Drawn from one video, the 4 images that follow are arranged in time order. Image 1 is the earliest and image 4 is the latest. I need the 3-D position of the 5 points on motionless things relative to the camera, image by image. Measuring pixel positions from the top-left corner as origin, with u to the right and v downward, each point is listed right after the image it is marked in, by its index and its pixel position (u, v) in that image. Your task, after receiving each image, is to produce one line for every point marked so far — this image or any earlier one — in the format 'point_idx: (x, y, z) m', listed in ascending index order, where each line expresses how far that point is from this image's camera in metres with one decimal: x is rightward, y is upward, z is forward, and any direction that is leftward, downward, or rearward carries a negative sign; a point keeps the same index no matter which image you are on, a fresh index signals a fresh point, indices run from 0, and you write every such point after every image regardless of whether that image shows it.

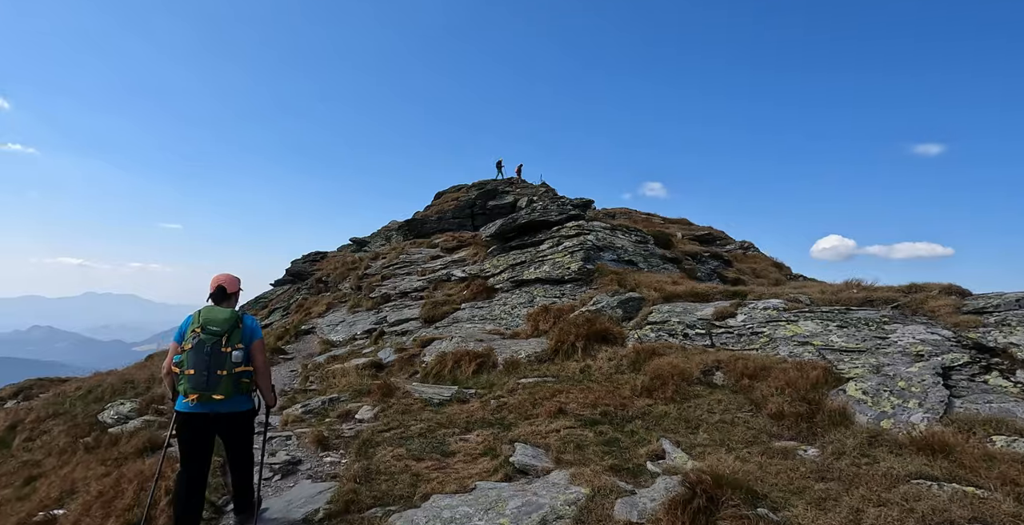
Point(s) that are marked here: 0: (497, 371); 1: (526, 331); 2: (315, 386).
0: (-0.4, -3.3, +16.6) m
1: (+0.5, -2.5, +19.6) m
2: (-7.1, -4.5, +19.8) m
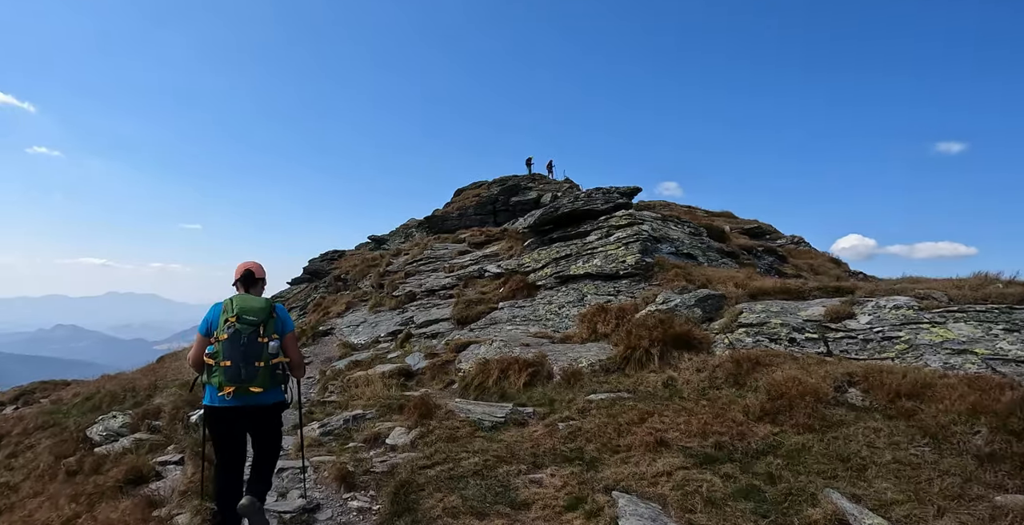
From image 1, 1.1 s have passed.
0: (+1.1, -3.0, +13.6) m
1: (+2.1, -2.2, +16.7) m
2: (-5.5, -4.2, +17.0) m
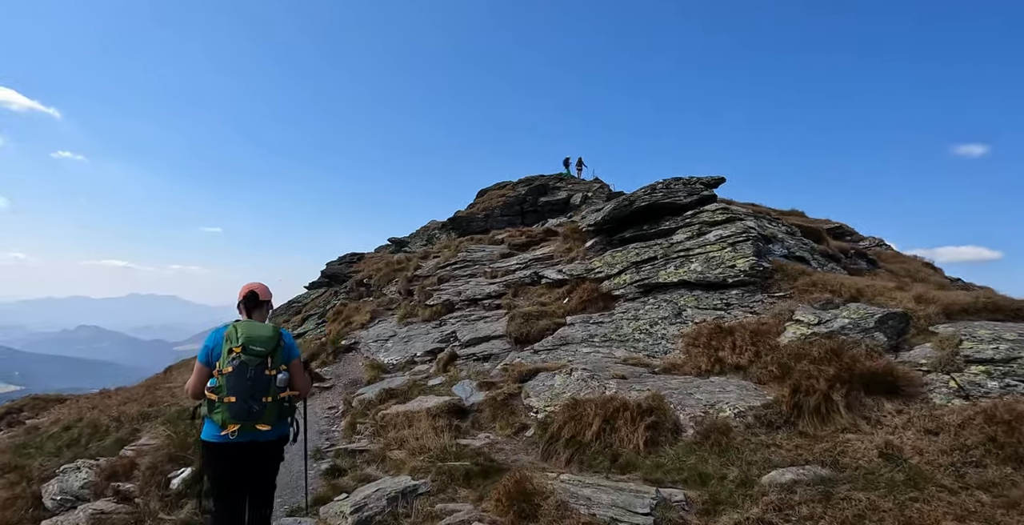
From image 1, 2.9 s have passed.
0: (+3.1, -3.1, +9.3) m
1: (+4.2, -2.3, +12.4) m
2: (-3.4, -4.3, +12.9) m
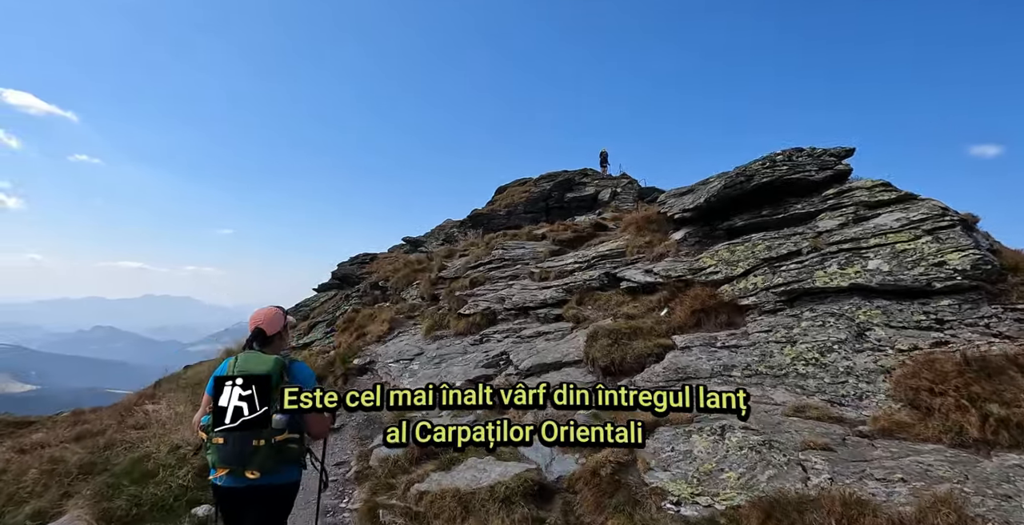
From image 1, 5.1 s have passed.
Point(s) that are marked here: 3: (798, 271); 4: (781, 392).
0: (+4.8, -3.0, +4.2) m
1: (+6.0, -2.2, +7.2) m
2: (-1.6, -4.2, +7.9) m
3: (+6.2, -0.2, +11.9) m
4: (+4.7, -2.2, +9.5) m
